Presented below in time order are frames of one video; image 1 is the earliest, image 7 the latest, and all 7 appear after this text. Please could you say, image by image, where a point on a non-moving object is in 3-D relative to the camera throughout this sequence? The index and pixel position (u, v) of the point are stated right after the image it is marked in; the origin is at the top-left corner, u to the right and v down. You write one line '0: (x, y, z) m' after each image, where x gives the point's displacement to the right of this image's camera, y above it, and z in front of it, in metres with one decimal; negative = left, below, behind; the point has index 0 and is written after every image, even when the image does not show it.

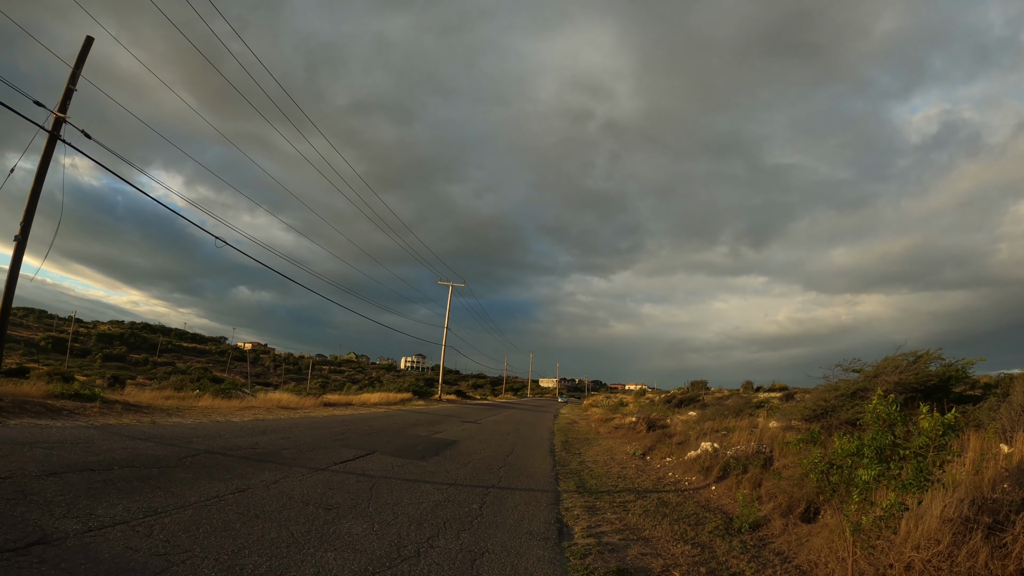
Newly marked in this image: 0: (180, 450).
0: (-5.8, -2.8, +8.3) m
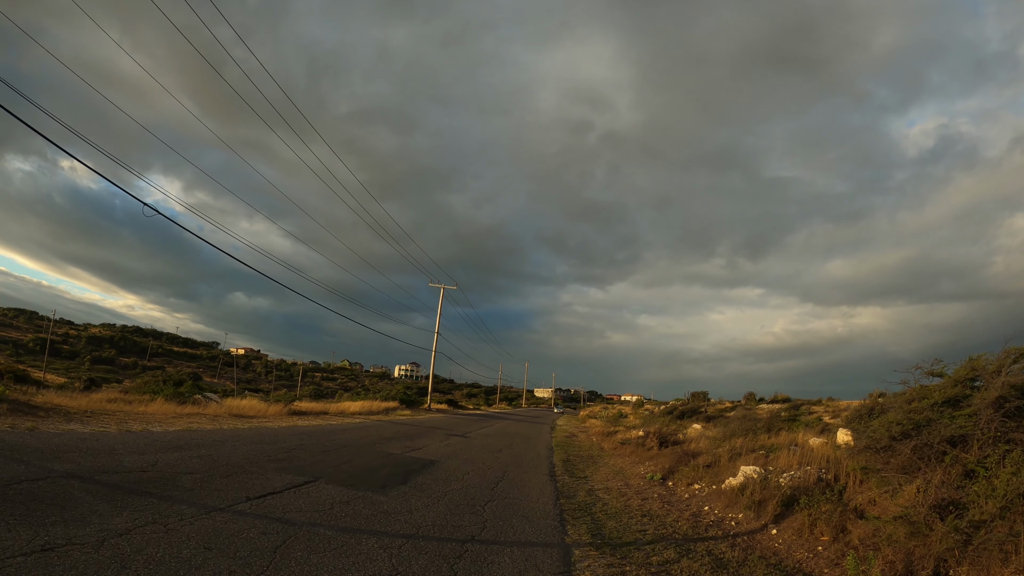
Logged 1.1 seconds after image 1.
0: (-5.9, -2.3, +5.8) m
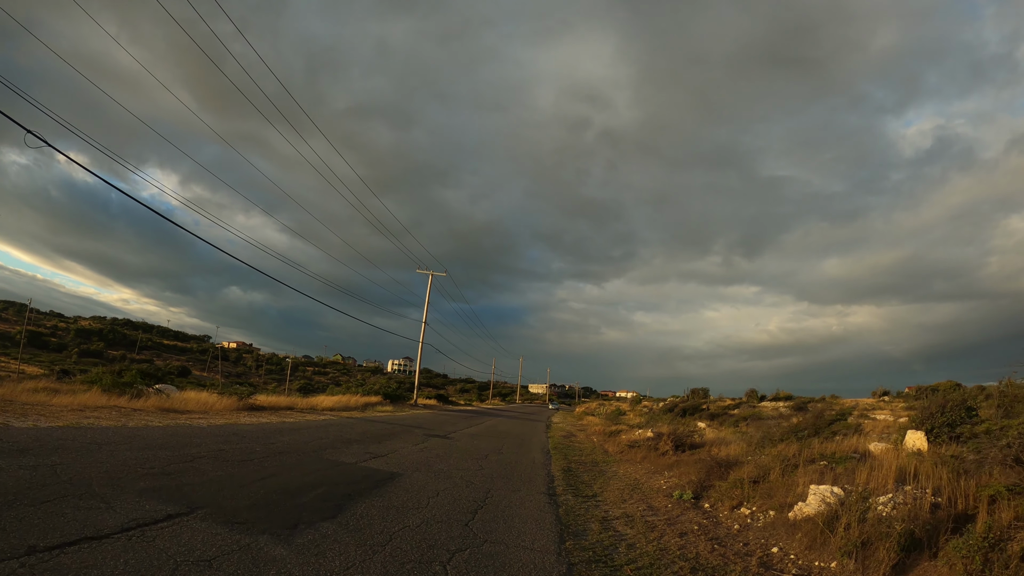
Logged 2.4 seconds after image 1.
0: (-6.1, -1.6, +3.2) m
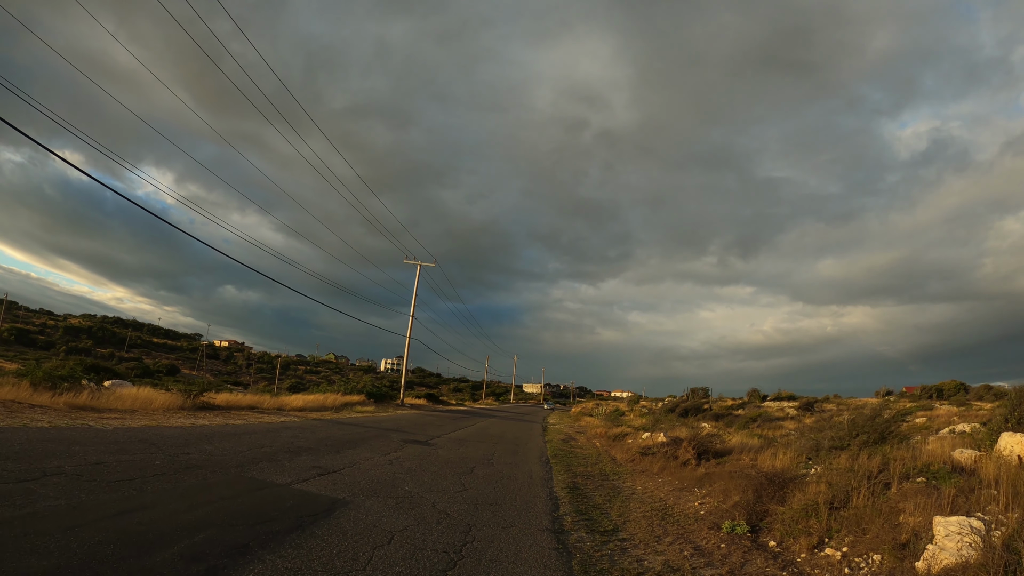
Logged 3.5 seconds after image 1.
0: (-6.1, -1.0, +0.8) m
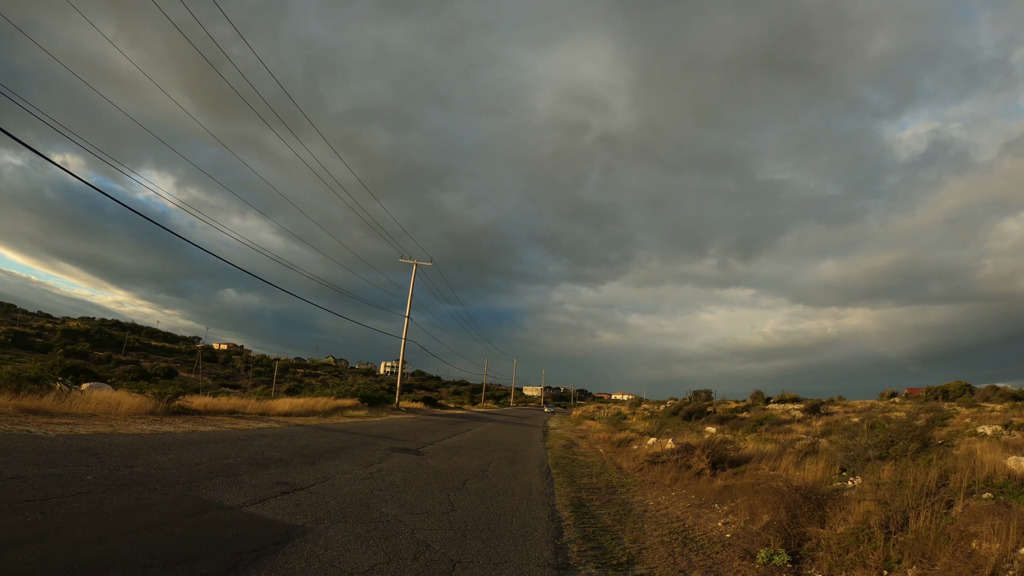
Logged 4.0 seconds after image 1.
0: (-6.2, -0.8, -0.2) m
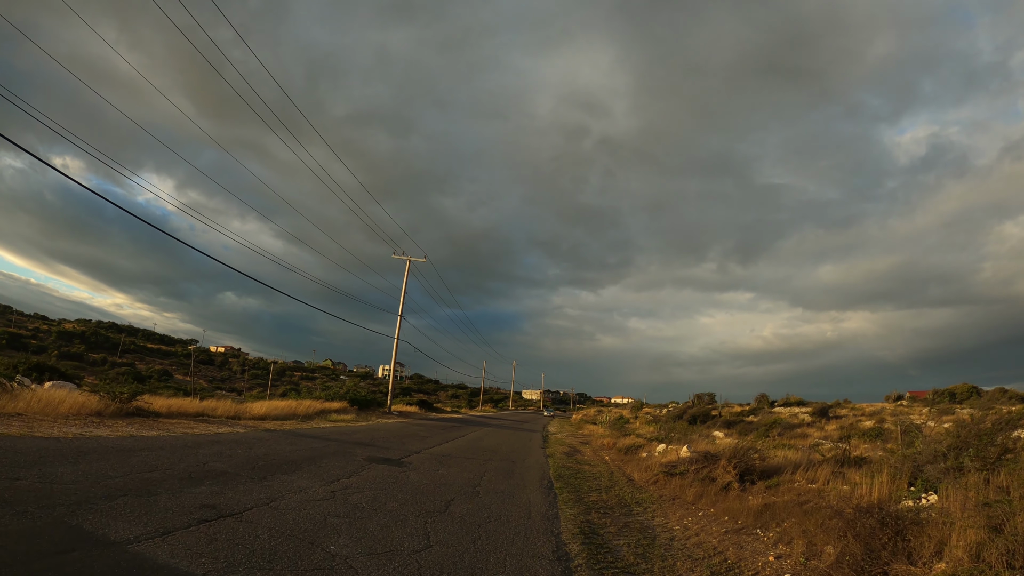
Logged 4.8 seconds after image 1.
0: (-6.2, -0.4, -1.8) m
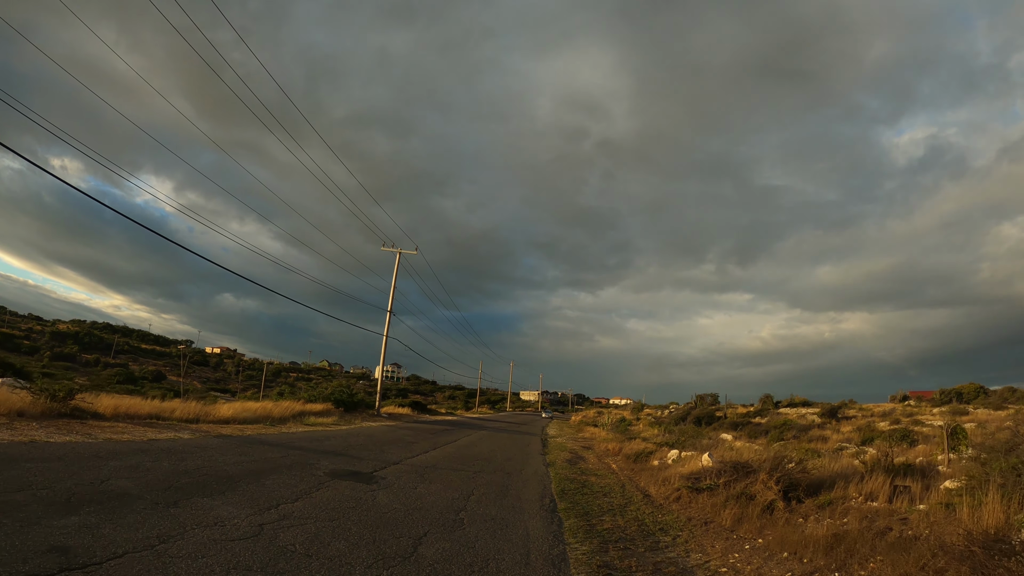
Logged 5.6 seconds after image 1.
0: (-6.3, +0.1, -3.7) m
